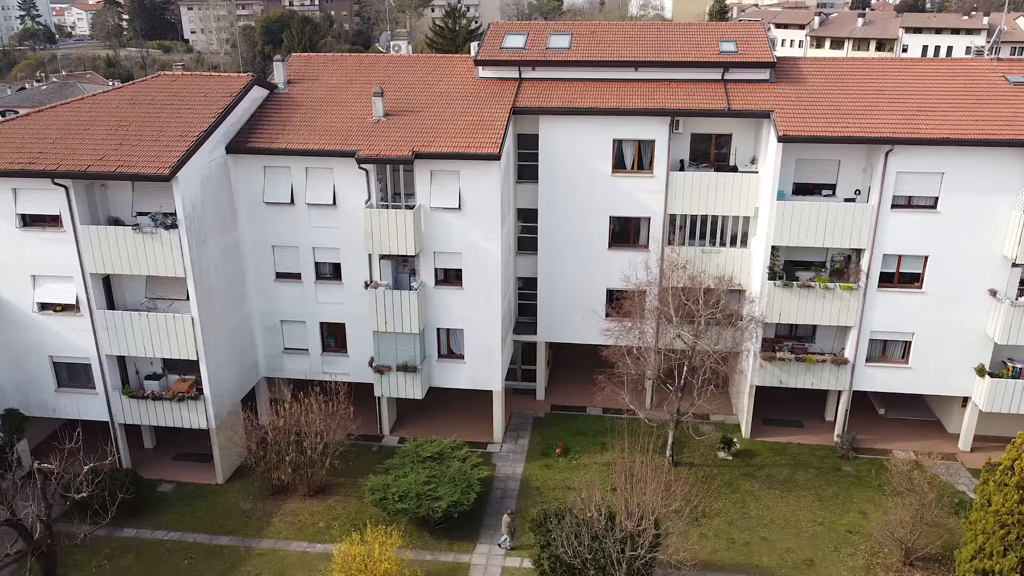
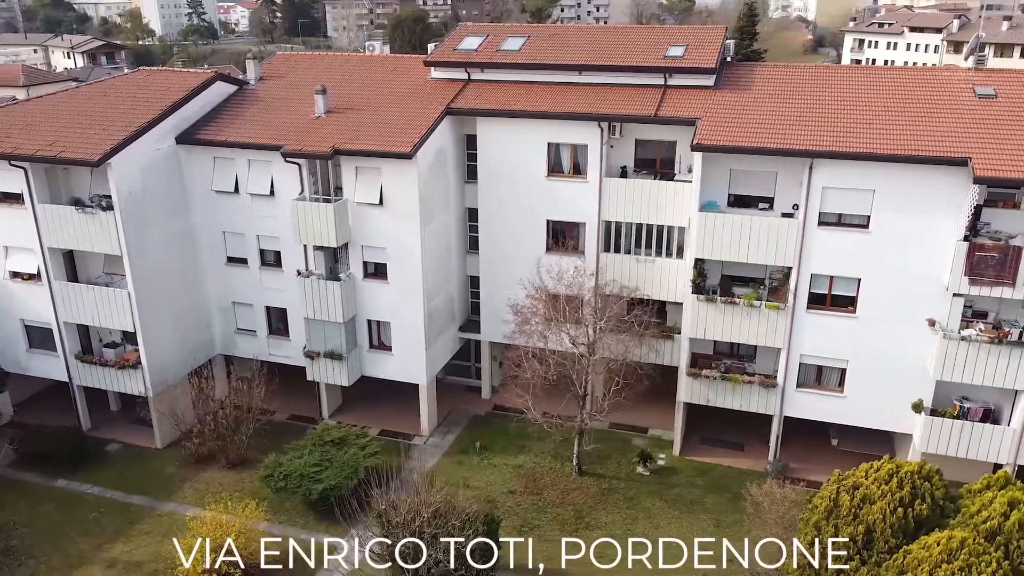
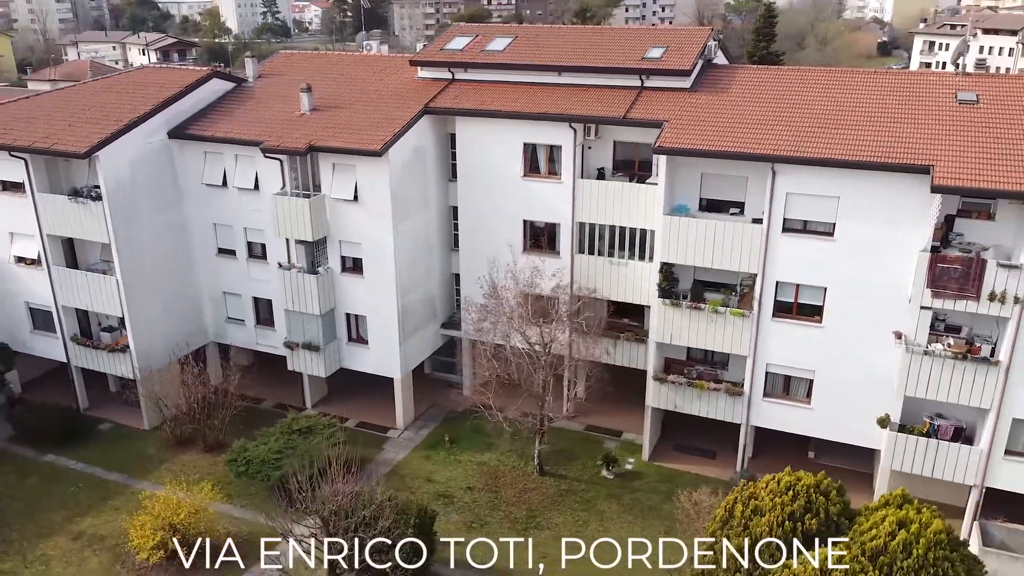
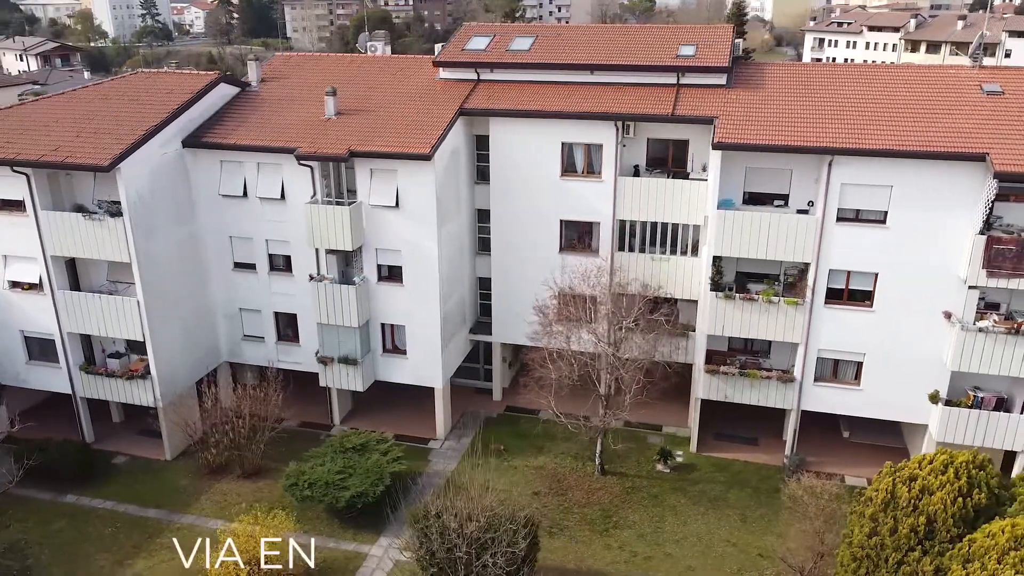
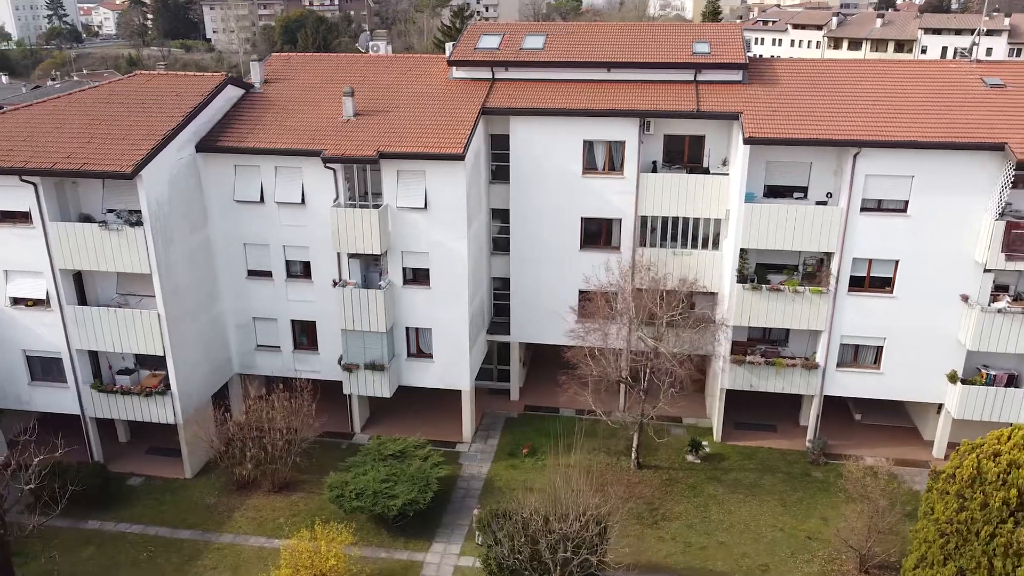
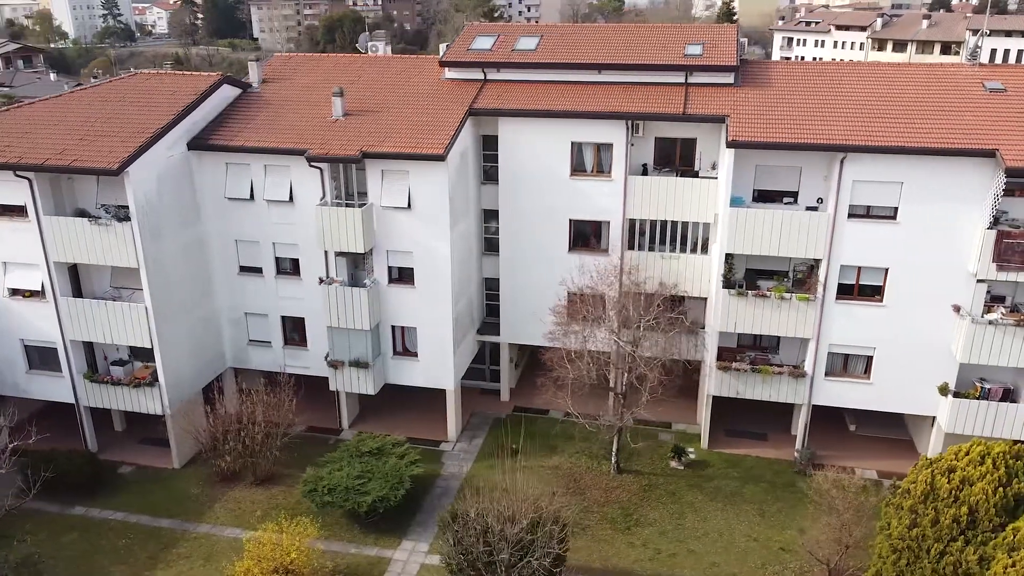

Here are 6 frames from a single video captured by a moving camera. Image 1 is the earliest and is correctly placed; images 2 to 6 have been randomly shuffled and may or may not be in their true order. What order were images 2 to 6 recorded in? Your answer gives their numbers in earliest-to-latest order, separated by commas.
5, 6, 4, 2, 3
